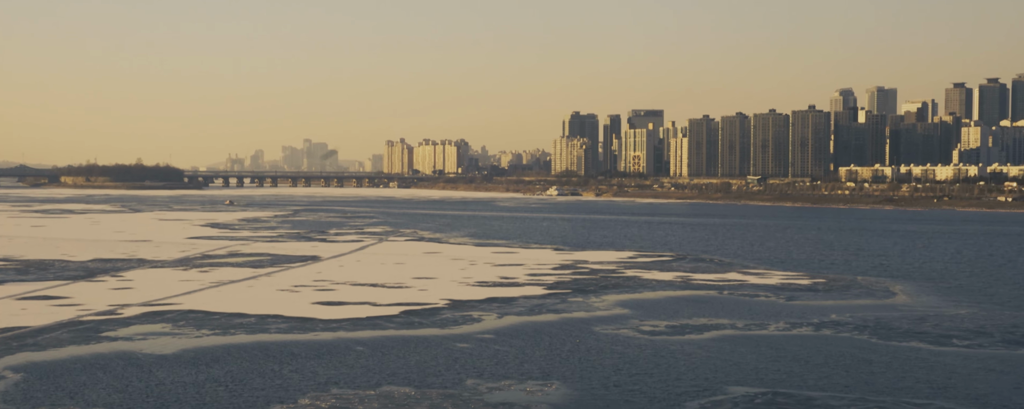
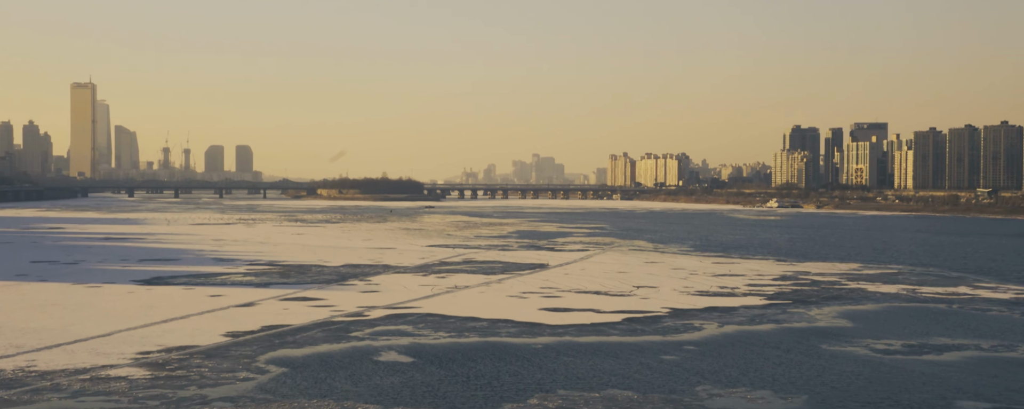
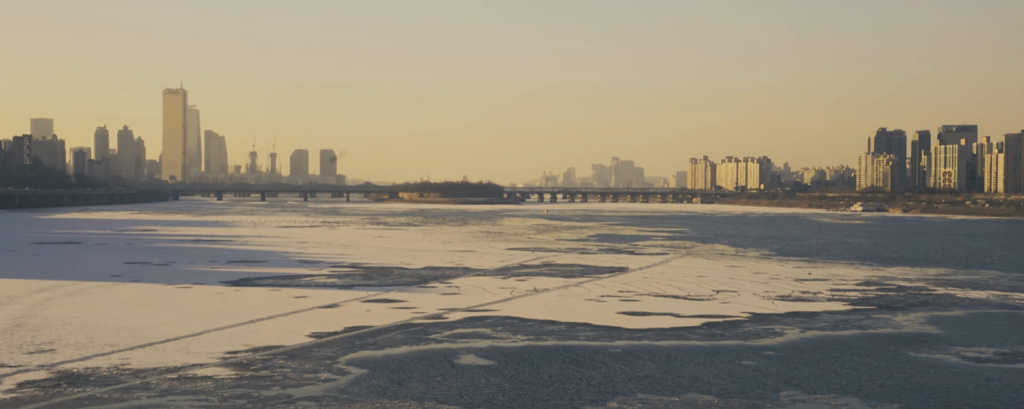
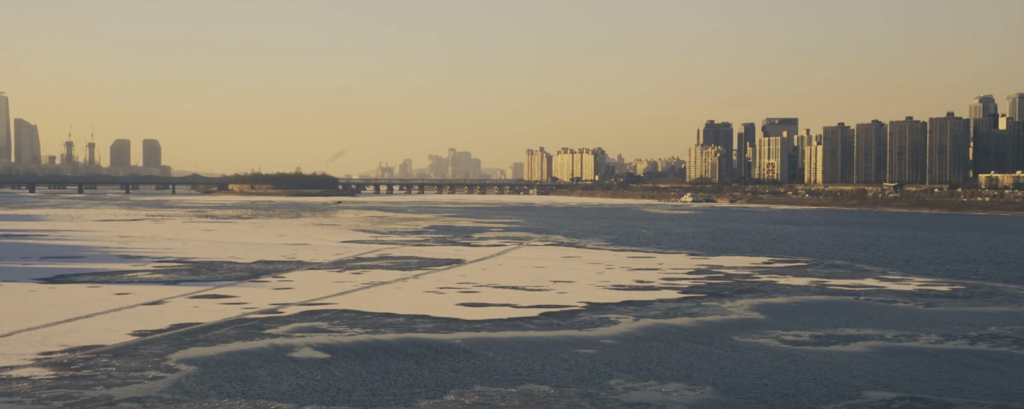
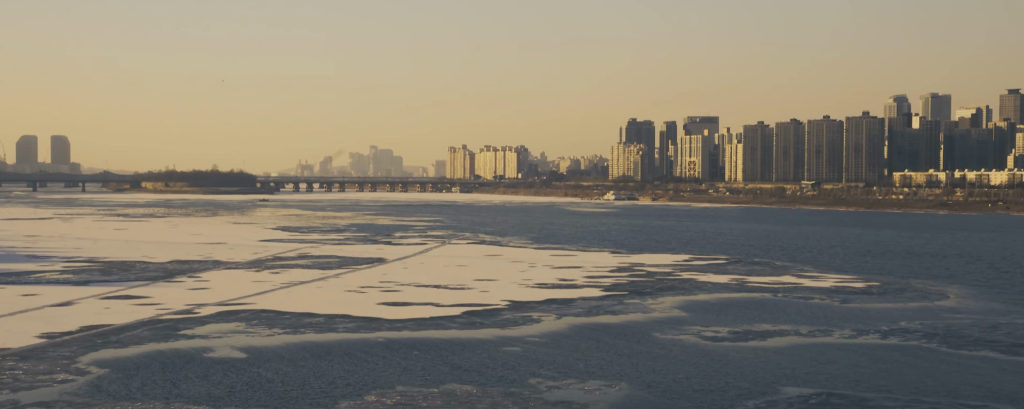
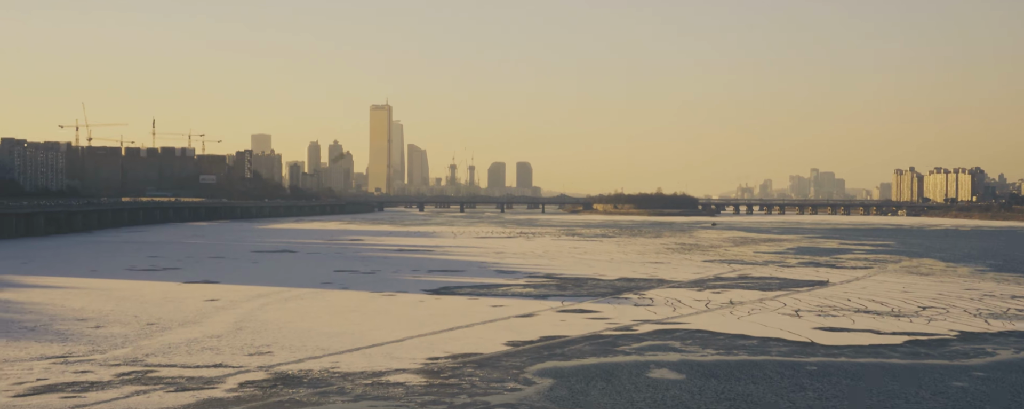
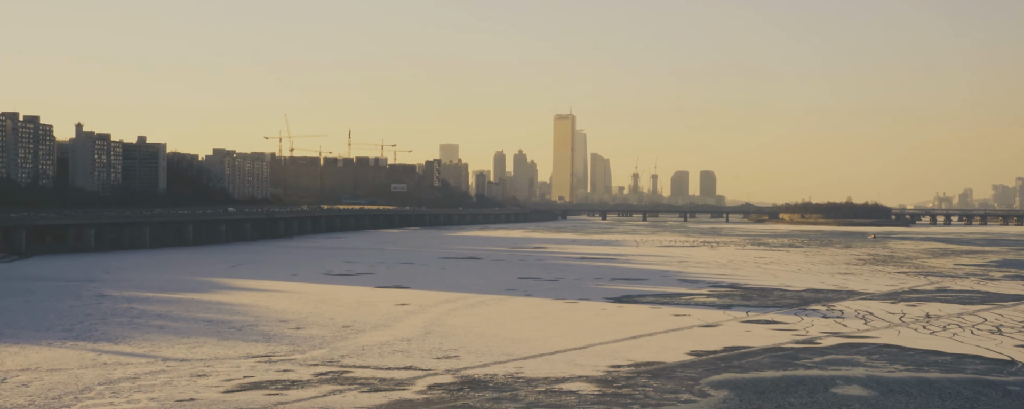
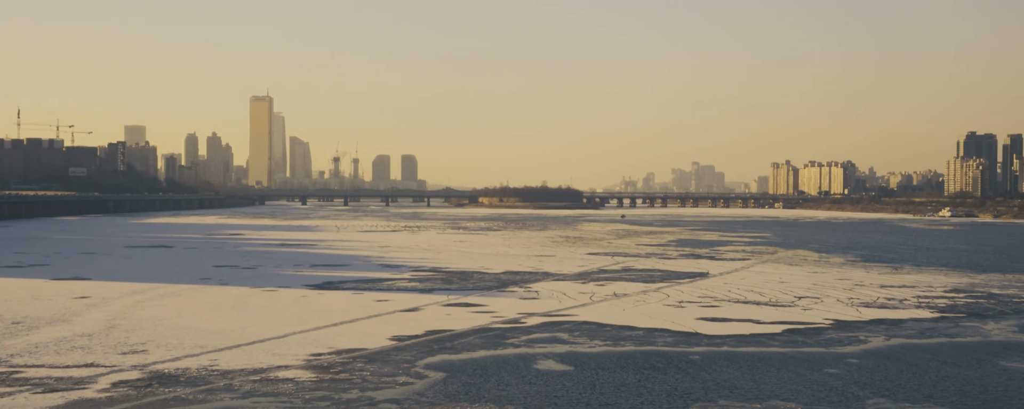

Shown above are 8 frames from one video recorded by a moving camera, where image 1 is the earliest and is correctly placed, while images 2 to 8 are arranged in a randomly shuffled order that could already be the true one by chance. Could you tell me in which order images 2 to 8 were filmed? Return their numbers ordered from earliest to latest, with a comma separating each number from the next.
5, 4, 2, 3, 8, 6, 7
